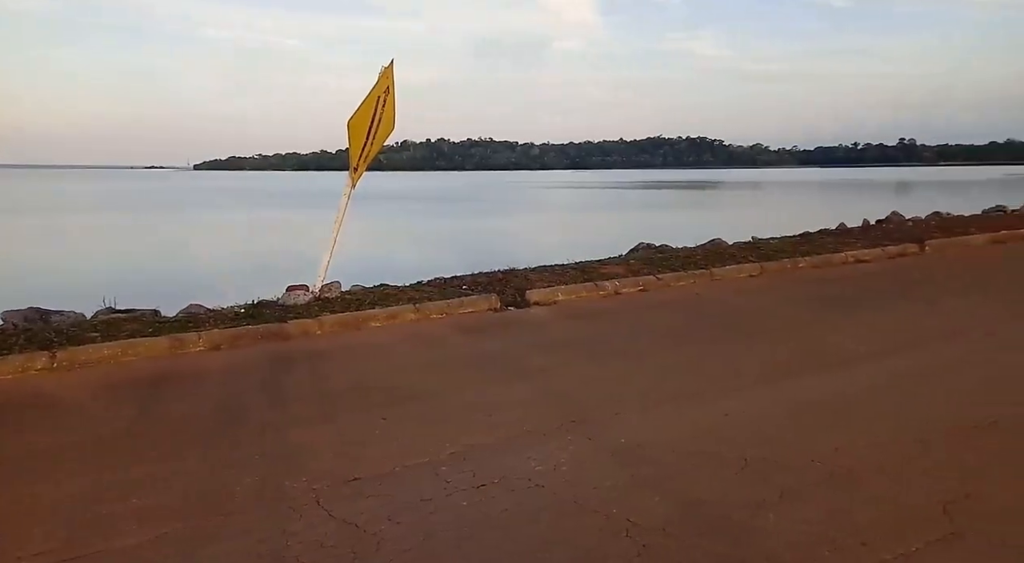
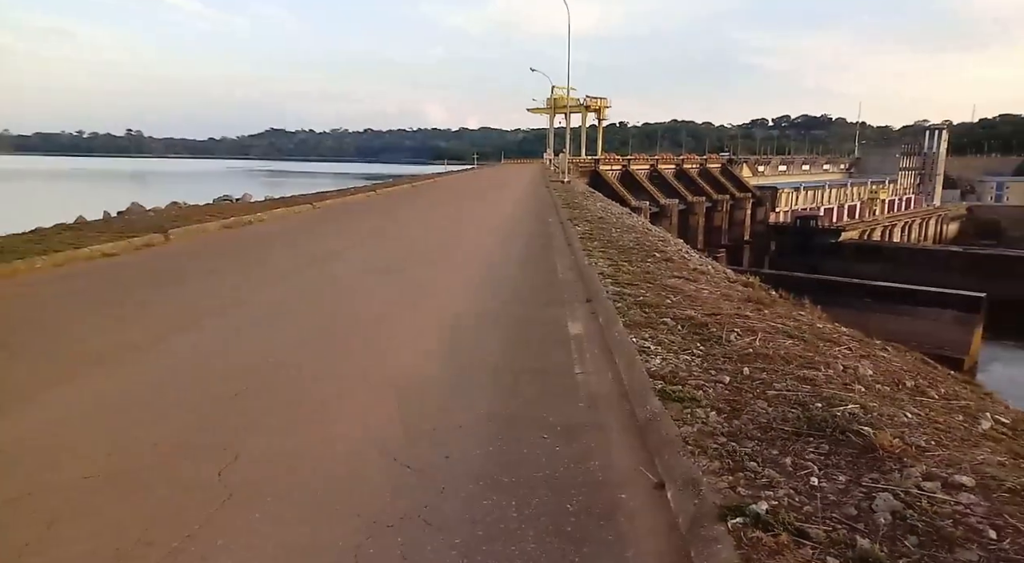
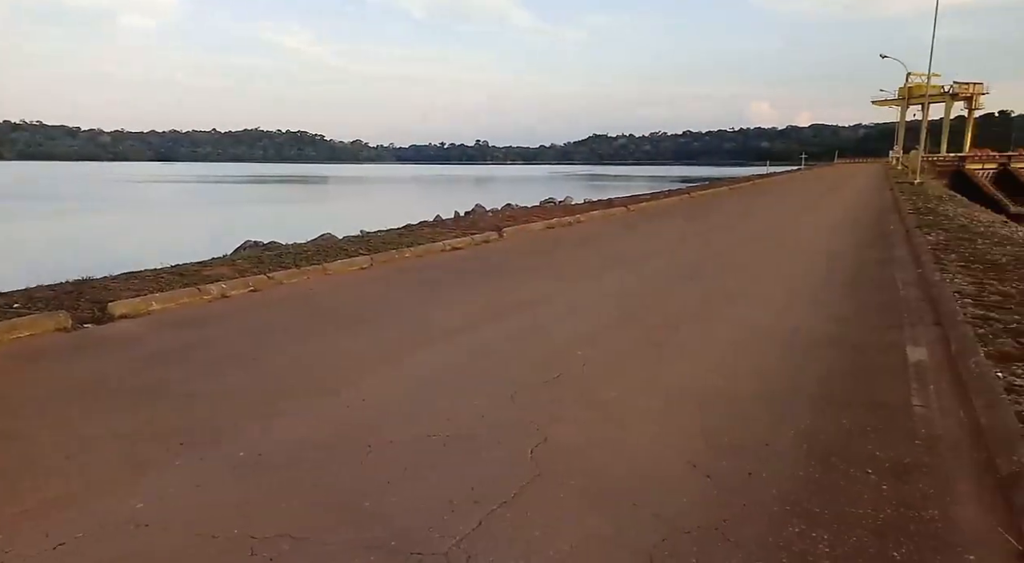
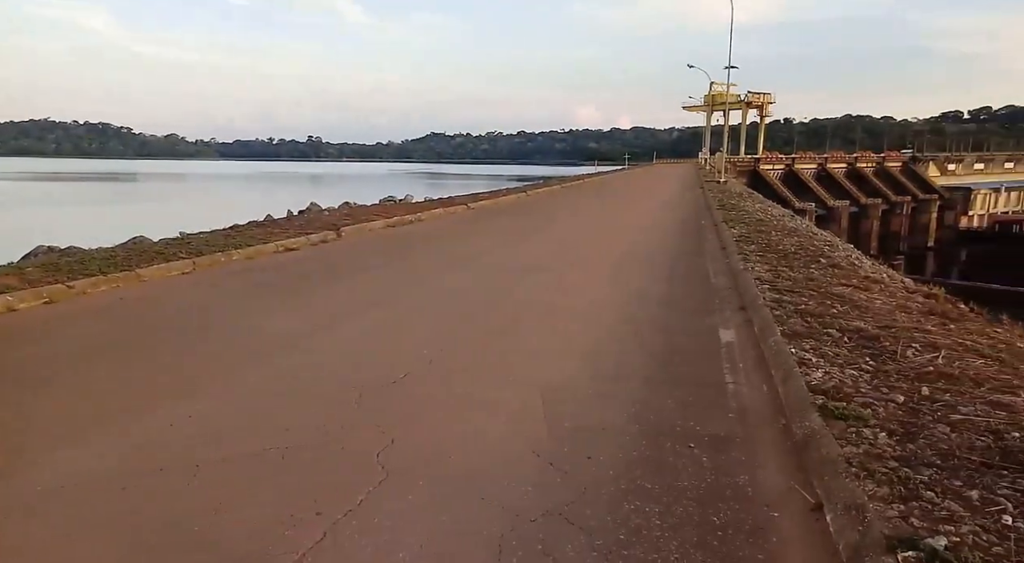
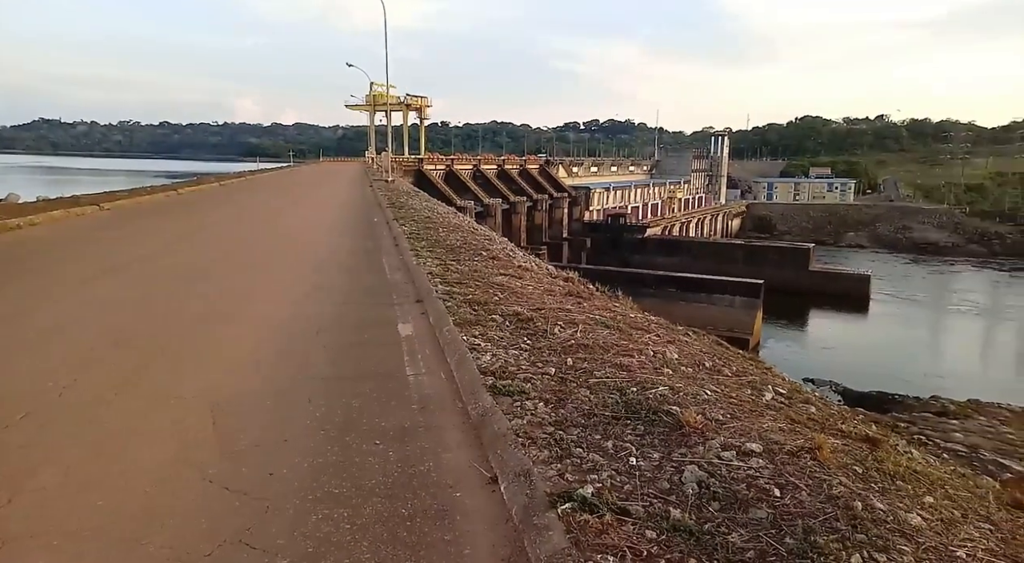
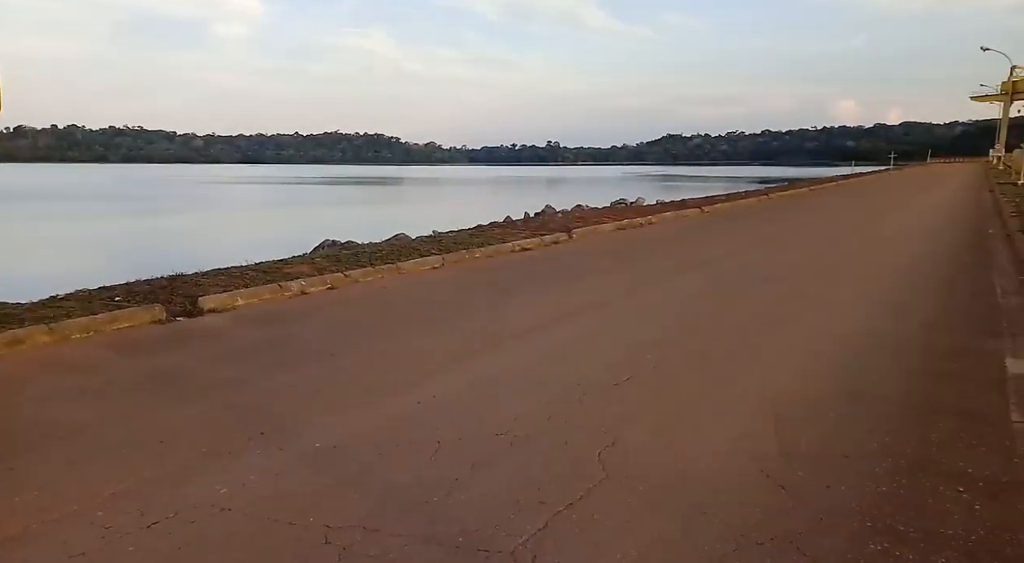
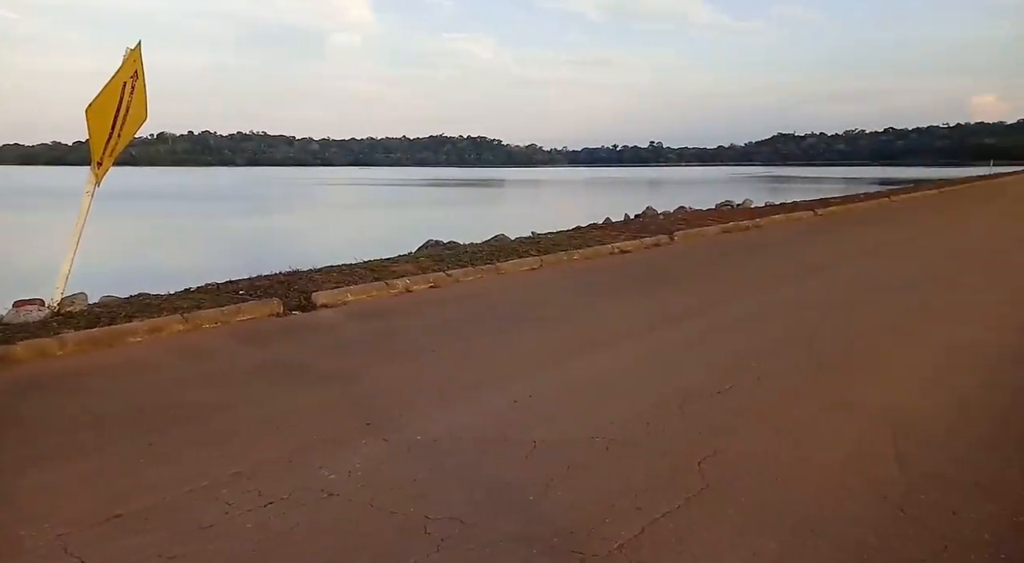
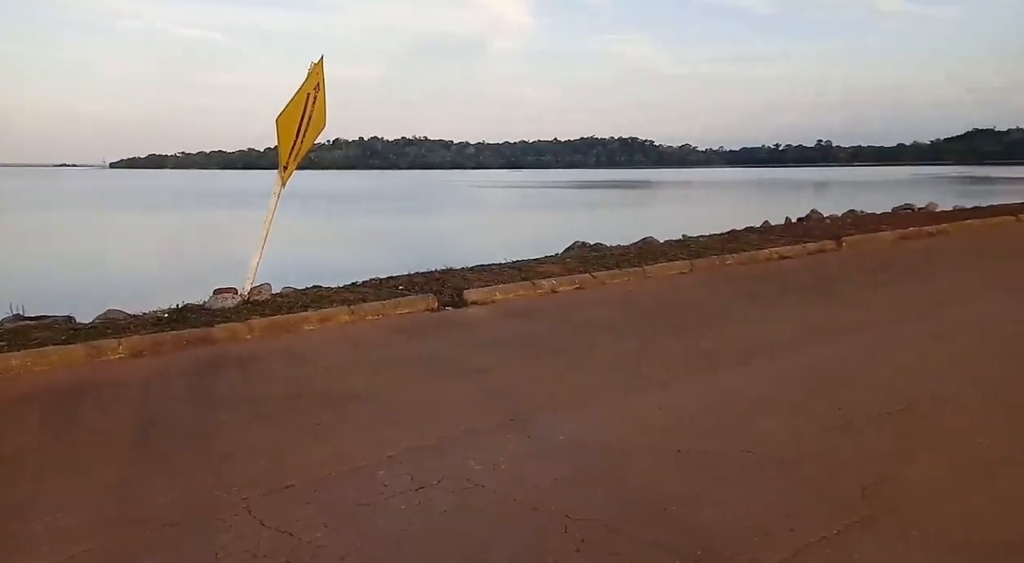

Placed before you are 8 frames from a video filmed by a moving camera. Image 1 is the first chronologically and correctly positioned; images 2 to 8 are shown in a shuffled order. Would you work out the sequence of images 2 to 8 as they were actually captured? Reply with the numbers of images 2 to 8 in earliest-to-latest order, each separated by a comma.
8, 7, 6, 3, 4, 2, 5
